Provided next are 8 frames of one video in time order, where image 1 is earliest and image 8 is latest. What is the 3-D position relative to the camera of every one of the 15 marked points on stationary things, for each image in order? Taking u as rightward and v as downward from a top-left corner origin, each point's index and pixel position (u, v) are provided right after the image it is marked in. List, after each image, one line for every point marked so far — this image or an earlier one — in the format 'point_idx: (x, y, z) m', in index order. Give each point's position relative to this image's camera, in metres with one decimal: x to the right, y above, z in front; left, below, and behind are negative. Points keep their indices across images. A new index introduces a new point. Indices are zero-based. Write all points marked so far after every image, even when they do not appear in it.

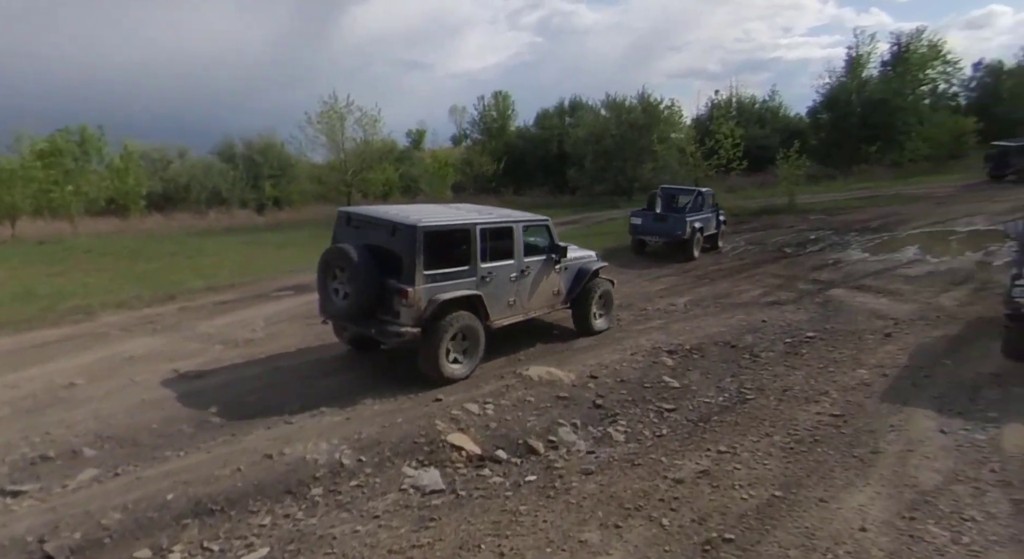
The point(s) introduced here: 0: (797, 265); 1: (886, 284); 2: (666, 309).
0: (+7.9, +0.4, +15.4) m
1: (+8.3, -0.1, +12.4) m
2: (+3.0, -0.6, +10.9) m
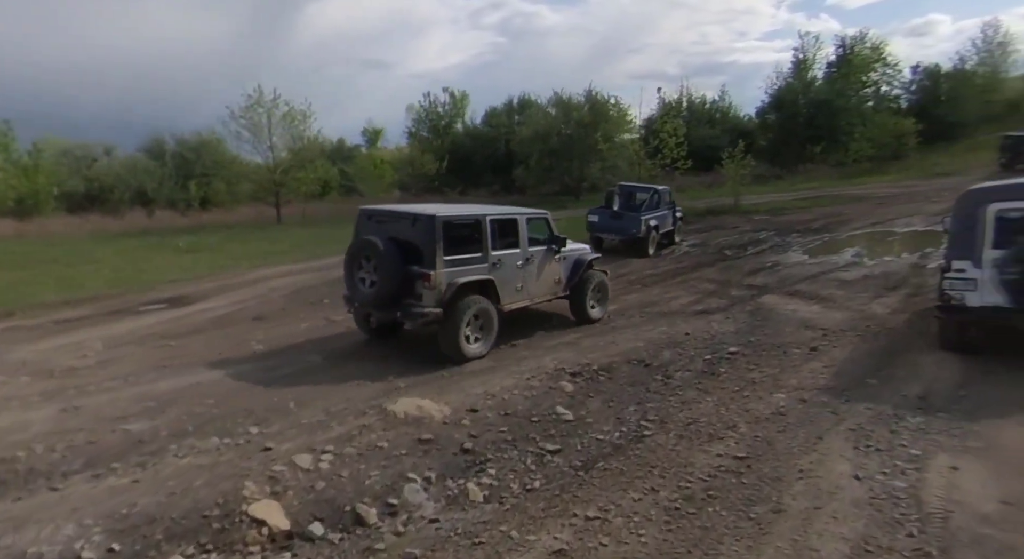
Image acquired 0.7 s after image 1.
0: (+5.9, +0.3, +14.9) m
1: (+6.6, -0.2, +11.8) m
2: (+1.4, -0.7, +10.0) m
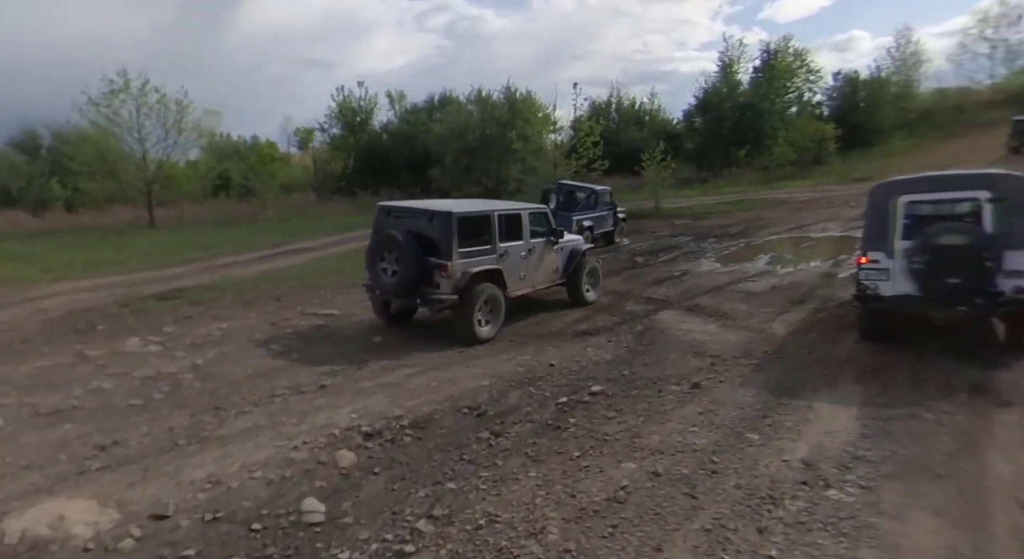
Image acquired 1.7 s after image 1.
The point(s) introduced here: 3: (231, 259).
0: (+3.0, 0.0, +13.5) m
1: (+4.0, -0.4, +10.5) m
2: (-1.0, -1.0, +8.2) m
3: (-7.5, +0.6, +14.7) m
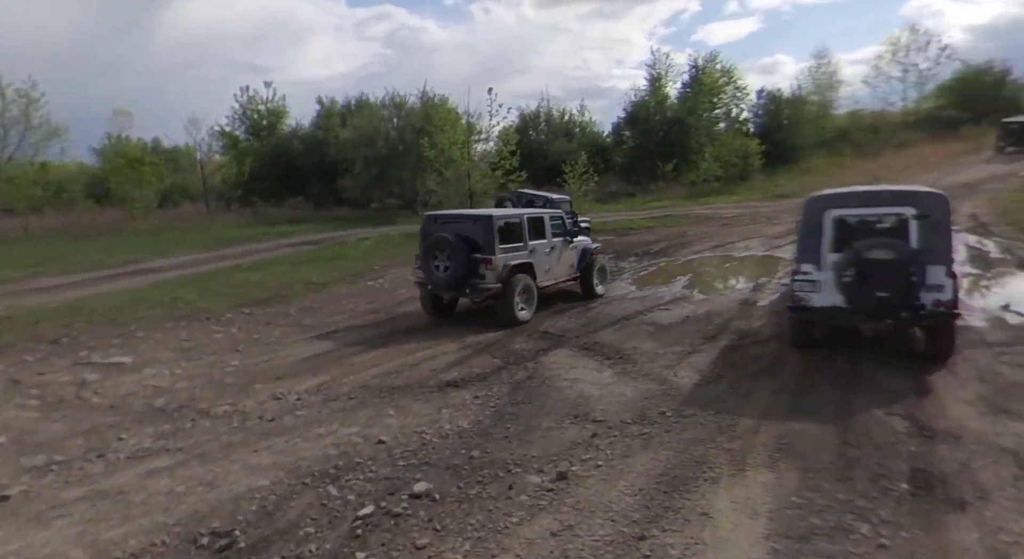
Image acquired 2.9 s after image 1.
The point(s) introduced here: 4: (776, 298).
0: (+0.6, -0.6, +11.8) m
1: (+1.8, -1.0, +9.0) m
2: (-2.9, -1.5, +6.1) m
3: (-10.1, 0.0, +12.0) m
4: (+5.6, -0.4, +11.7) m
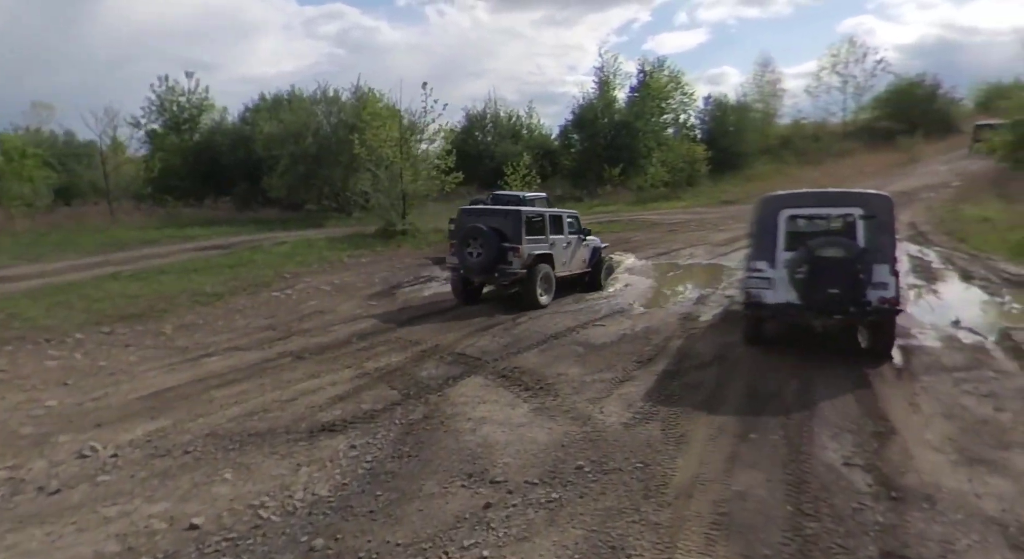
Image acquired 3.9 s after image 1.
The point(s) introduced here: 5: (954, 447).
0: (-1.0, -0.8, +10.5) m
1: (+0.5, -1.2, +7.8) m
2: (-4.0, -1.7, +4.6) m
3: (-11.6, -0.2, +9.8) m
4: (+4.1, -0.6, +10.8) m
5: (+4.0, -1.5, +5.0) m
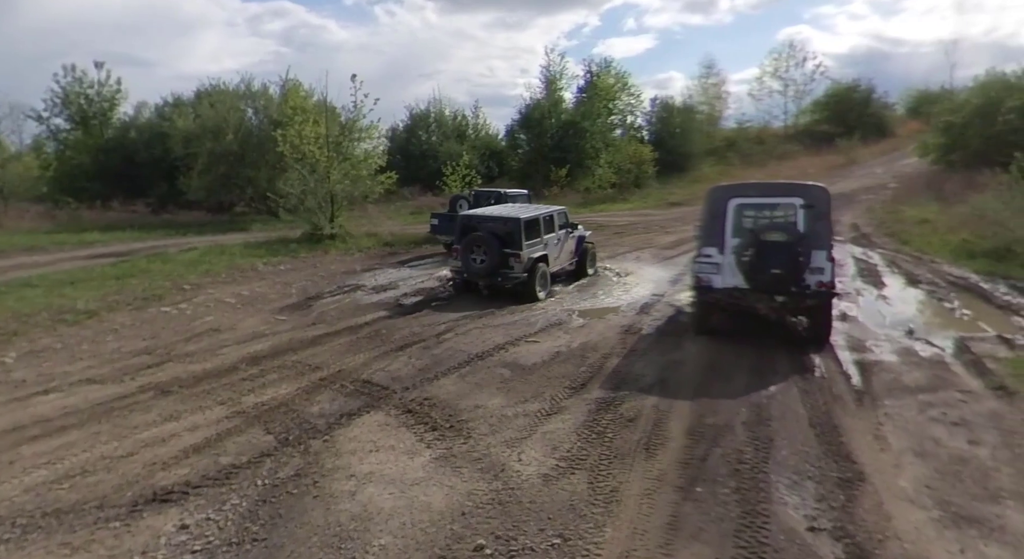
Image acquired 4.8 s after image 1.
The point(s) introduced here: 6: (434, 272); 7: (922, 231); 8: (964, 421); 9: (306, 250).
0: (-2.2, -1.0, +9.2) m
1: (-0.6, -1.3, +6.6) m
2: (-4.7, -1.9, +3.0) m
3: (-12.8, -0.6, +7.6) m
4: (+2.7, -0.8, +10.0) m
5: (+3.1, -1.6, +4.1) m
6: (-2.2, +0.3, +16.6) m
7: (+12.6, +1.5, +16.9) m
8: (+4.4, -1.4, +5.4) m
9: (-6.7, +1.0, +17.9) m
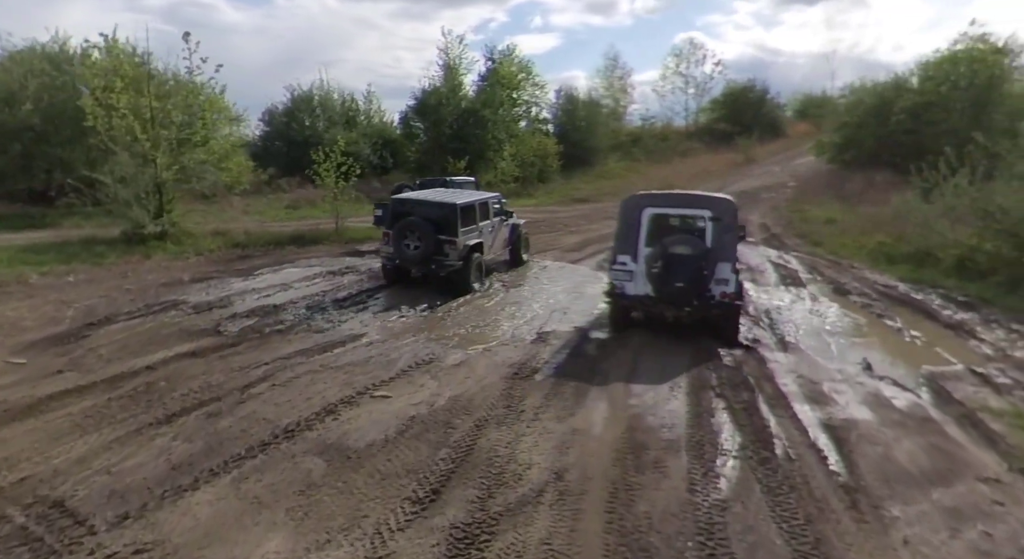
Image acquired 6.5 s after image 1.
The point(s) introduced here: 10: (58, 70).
0: (-4.1, -1.3, +6.0) m
1: (-2.0, -1.7, +3.7) m
2: (-5.5, -2.3, -0.4) m
3: (-14.2, -1.0, +2.8) m
4: (+0.7, -1.1, +7.6) m
5: (+2.1, -2.0, +1.9) m
6: (-5.2, 0.0, +13.4) m
7: (+9.3, +1.4, +16.0) m
8: (+3.2, -1.7, +3.4) m
9: (-9.9, +0.7, +13.9) m
10: (-15.1, +7.0, +18.2) m
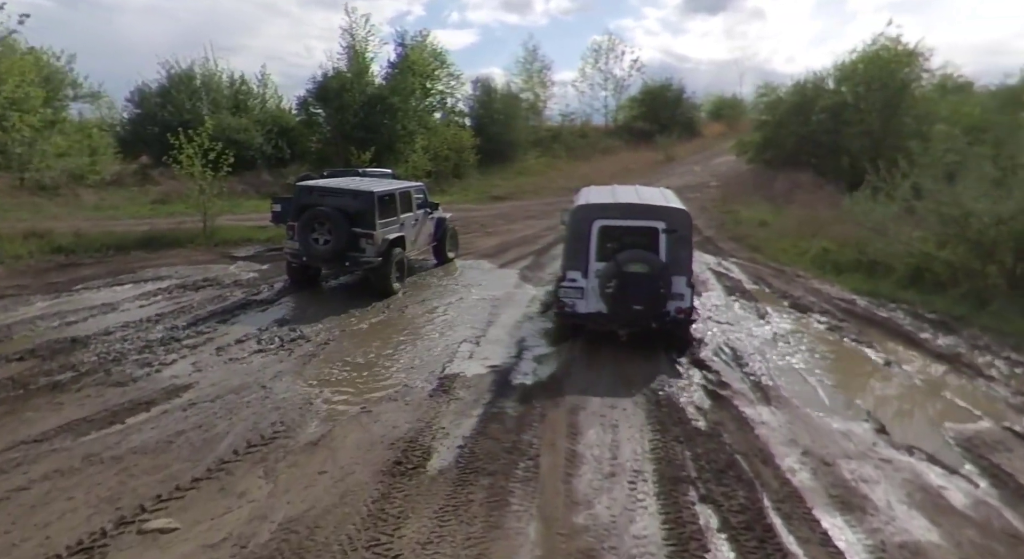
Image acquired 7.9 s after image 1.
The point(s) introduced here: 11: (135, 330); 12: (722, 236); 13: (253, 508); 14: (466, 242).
0: (-4.9, -1.7, +3.1) m
1: (-2.5, -2.0, +1.1) m
2: (-5.4, -2.7, -3.5) m
3: (-14.4, -1.5, -1.6) m
4: (-0.4, -1.4, +5.3) m
5: (+1.8, -2.3, -0.1) m
6: (-7.0, -0.3, +10.2) m
7: (+6.9, +1.2, +14.9) m
8: (+2.7, -2.0, +1.5) m
9: (-11.8, +0.3, +10.0) m
10: (-17.6, +6.6, +13.5) m
11: (-5.8, -0.8, +8.6) m
12: (+5.9, +1.2, +15.5) m
13: (-1.9, -1.6, +3.8) m
14: (-1.5, +1.1, +16.8) m
